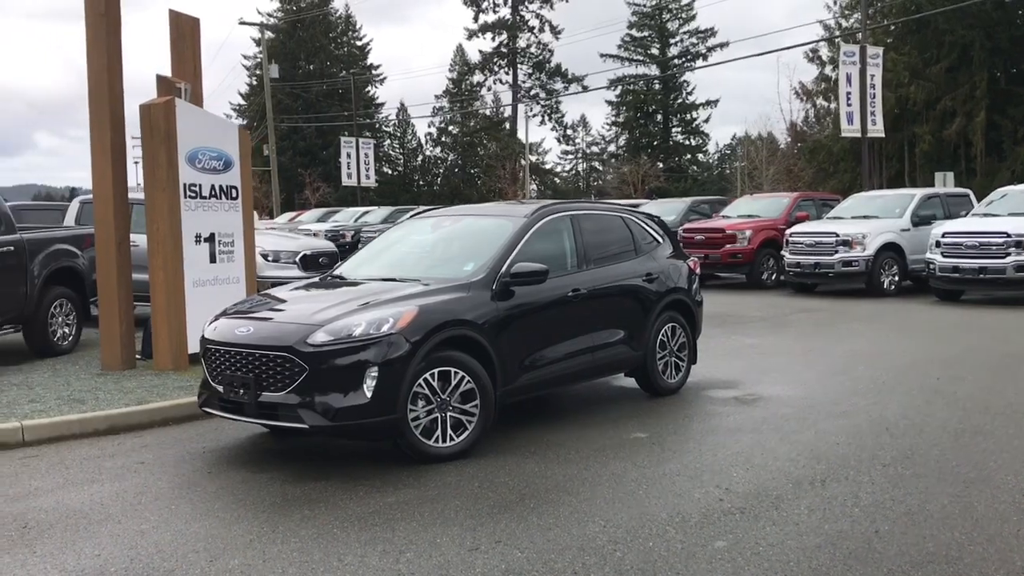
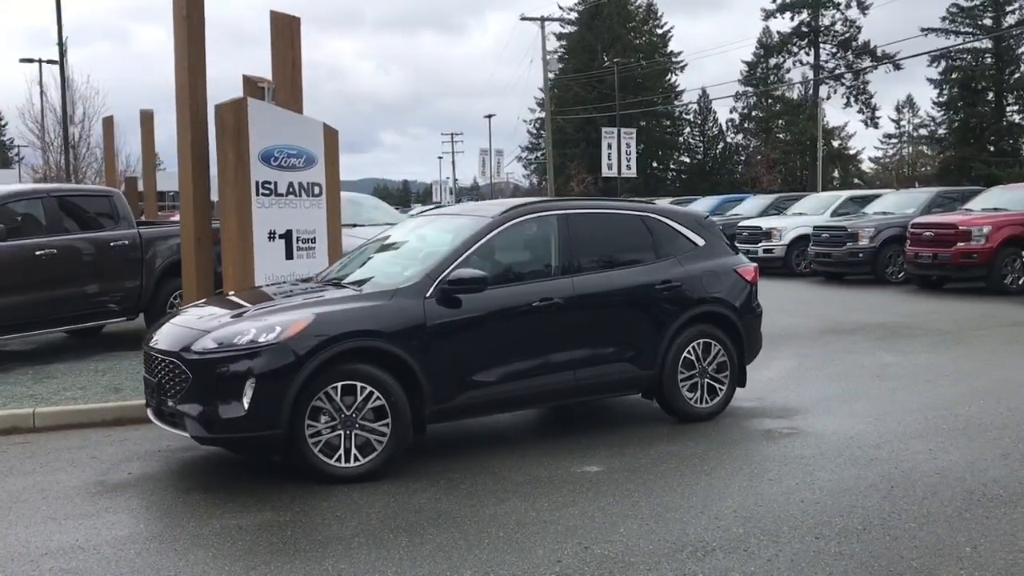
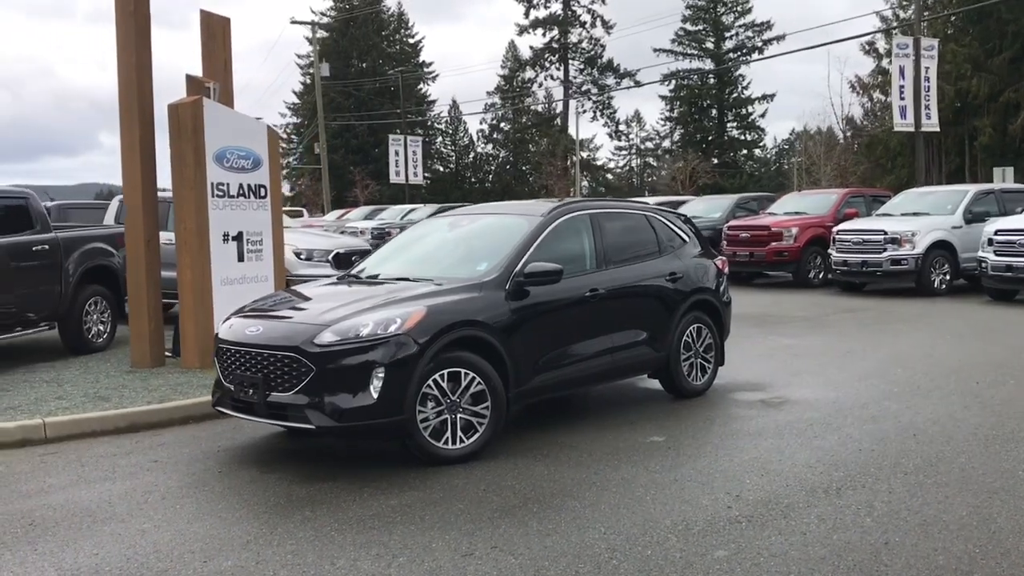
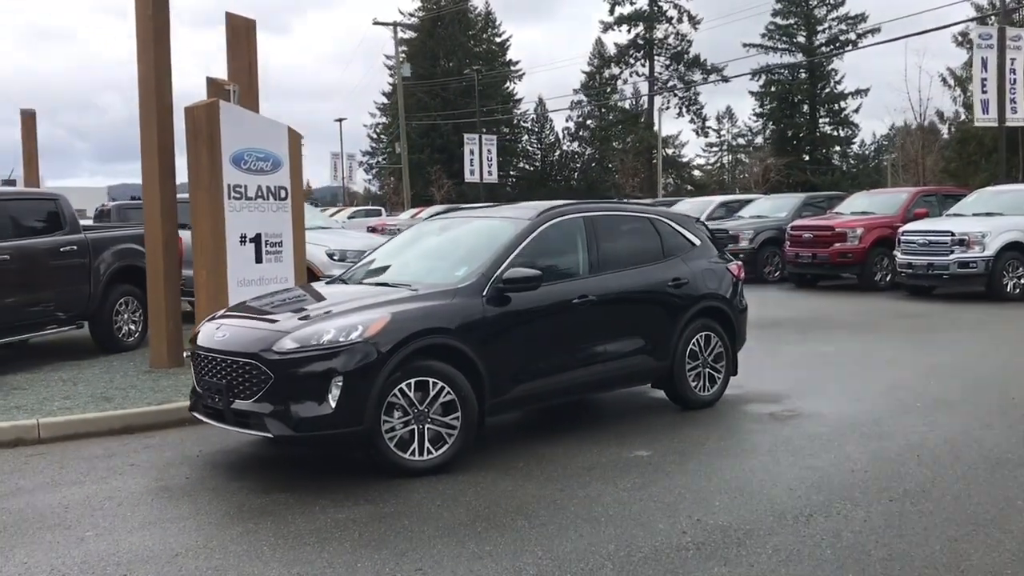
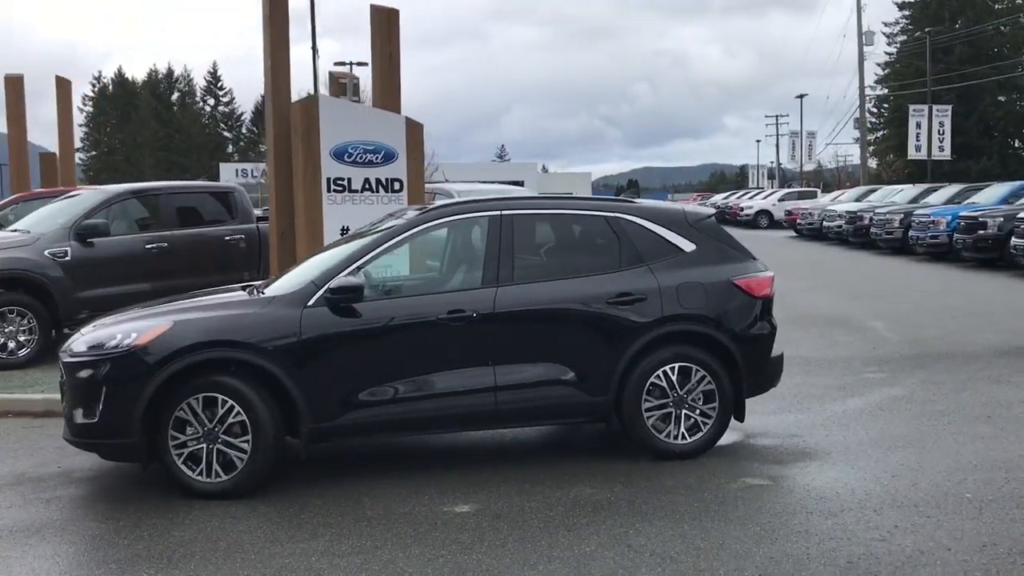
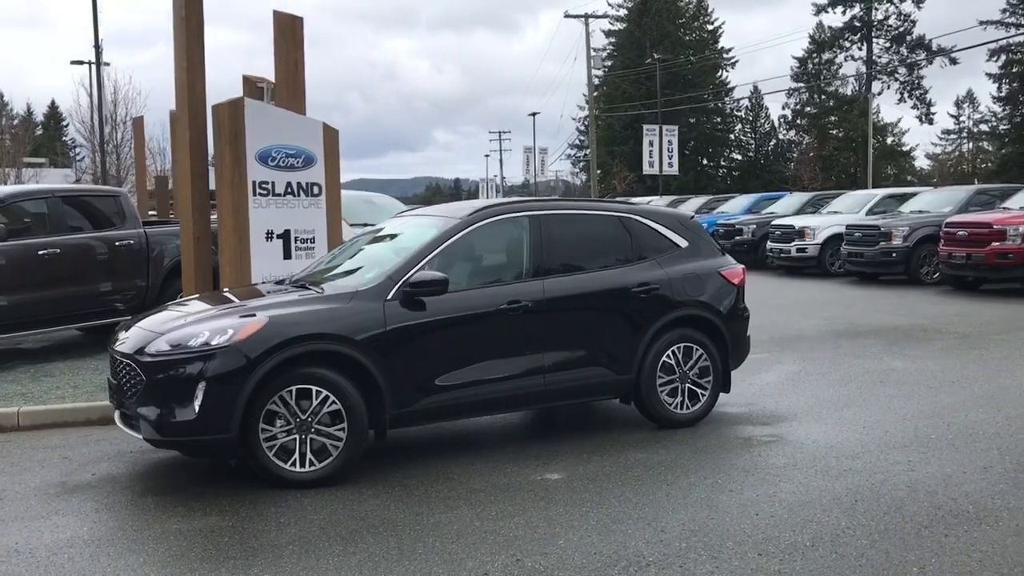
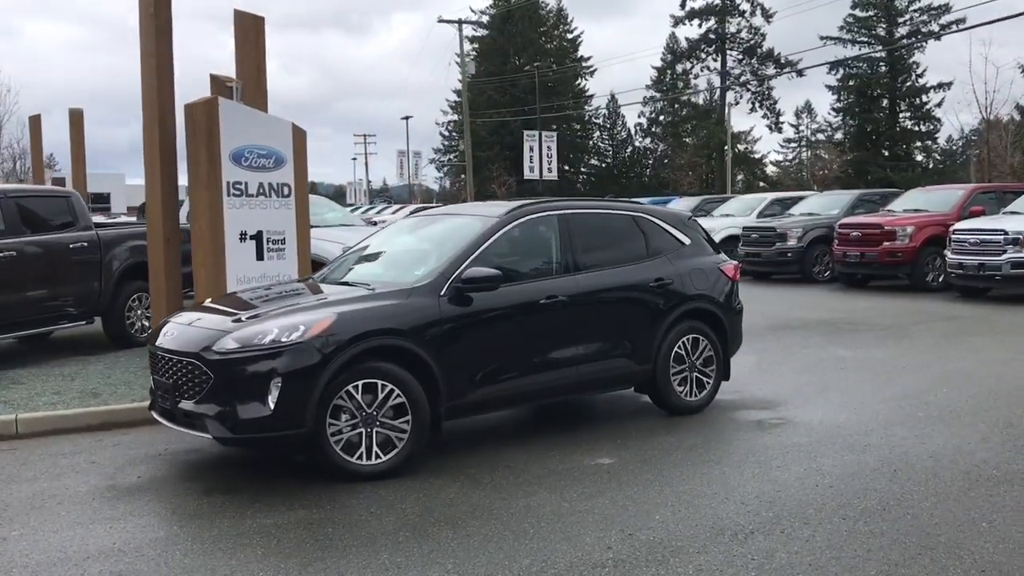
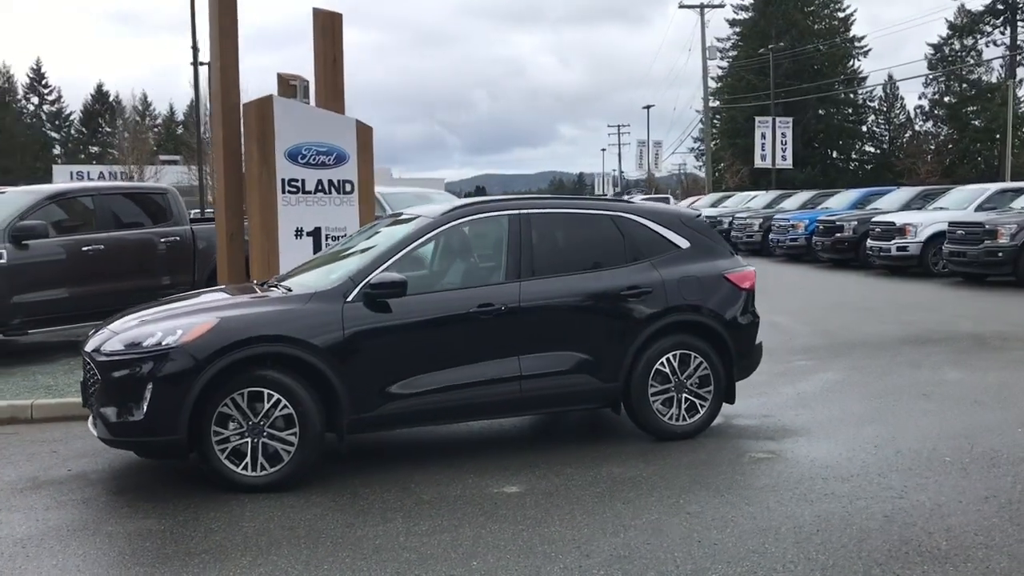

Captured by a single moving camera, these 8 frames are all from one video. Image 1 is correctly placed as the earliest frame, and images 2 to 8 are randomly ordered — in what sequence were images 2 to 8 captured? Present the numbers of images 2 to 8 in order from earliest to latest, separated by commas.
3, 4, 7, 2, 6, 8, 5
